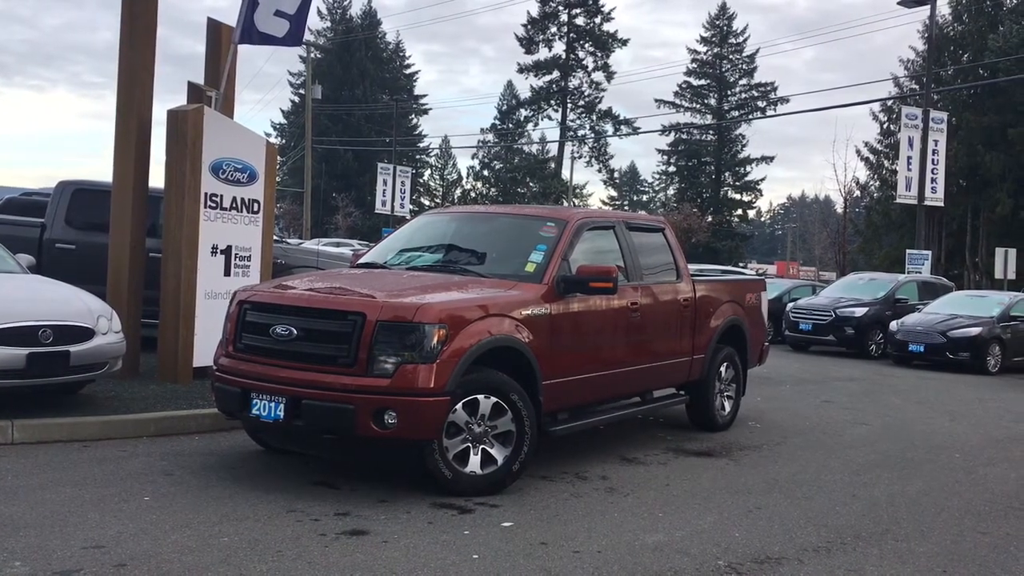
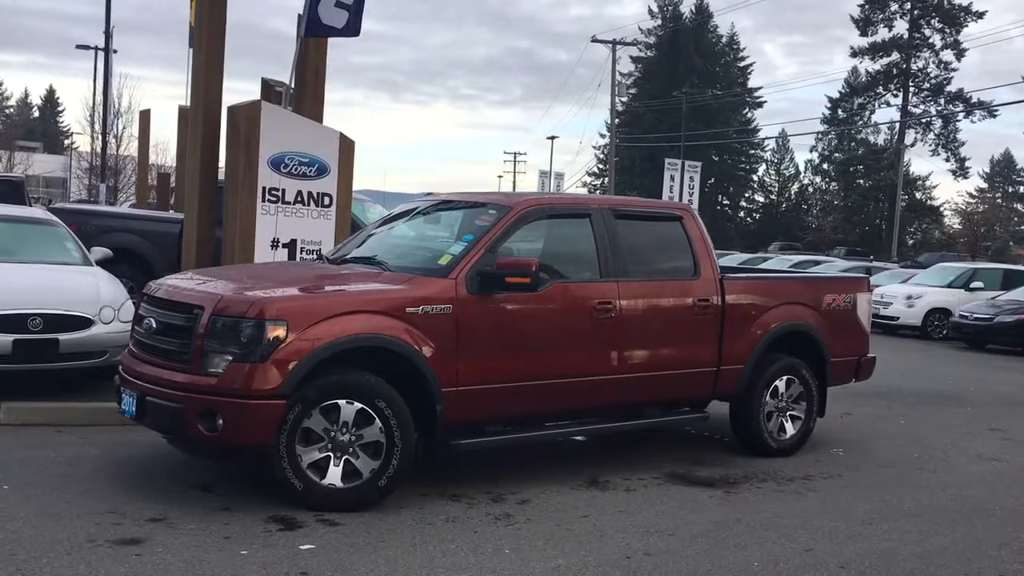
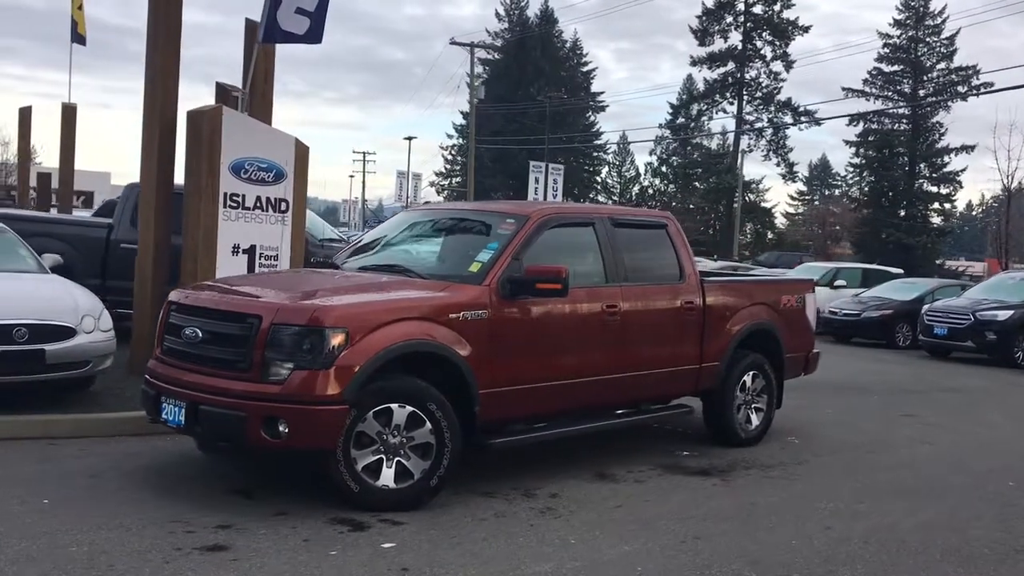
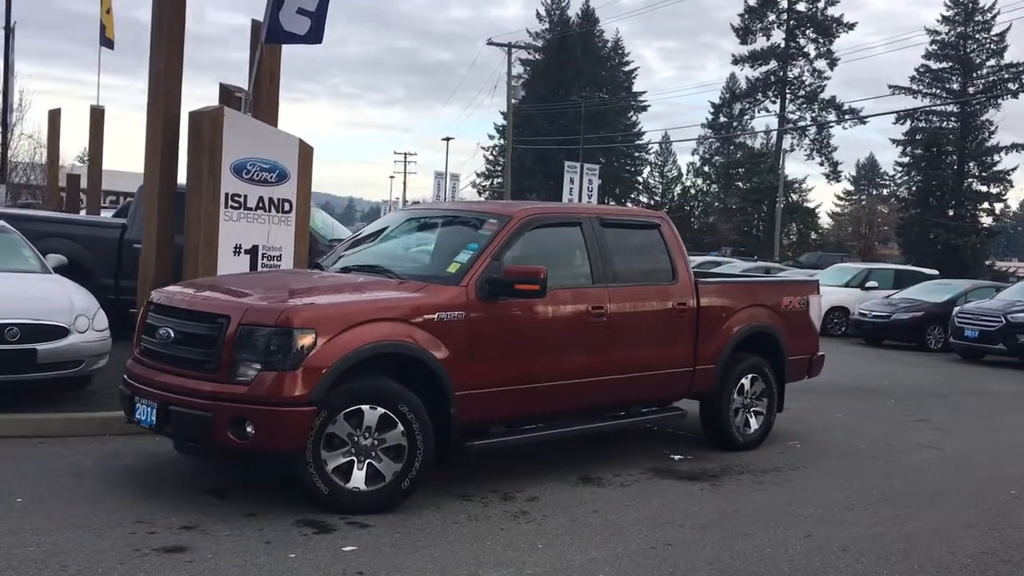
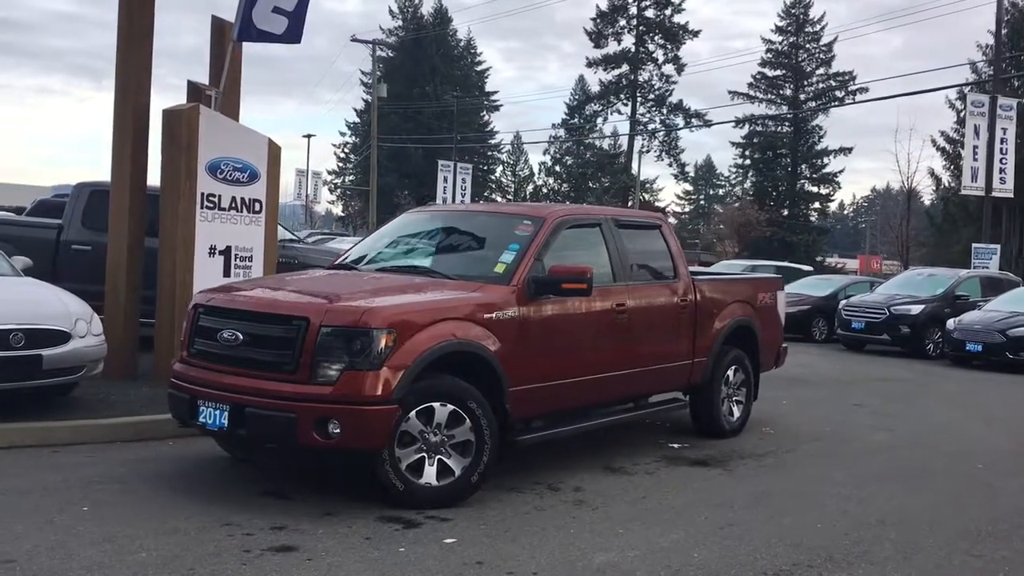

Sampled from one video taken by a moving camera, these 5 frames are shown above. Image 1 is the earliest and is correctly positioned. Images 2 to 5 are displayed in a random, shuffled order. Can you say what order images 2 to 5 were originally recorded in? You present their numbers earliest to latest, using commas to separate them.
5, 3, 4, 2
